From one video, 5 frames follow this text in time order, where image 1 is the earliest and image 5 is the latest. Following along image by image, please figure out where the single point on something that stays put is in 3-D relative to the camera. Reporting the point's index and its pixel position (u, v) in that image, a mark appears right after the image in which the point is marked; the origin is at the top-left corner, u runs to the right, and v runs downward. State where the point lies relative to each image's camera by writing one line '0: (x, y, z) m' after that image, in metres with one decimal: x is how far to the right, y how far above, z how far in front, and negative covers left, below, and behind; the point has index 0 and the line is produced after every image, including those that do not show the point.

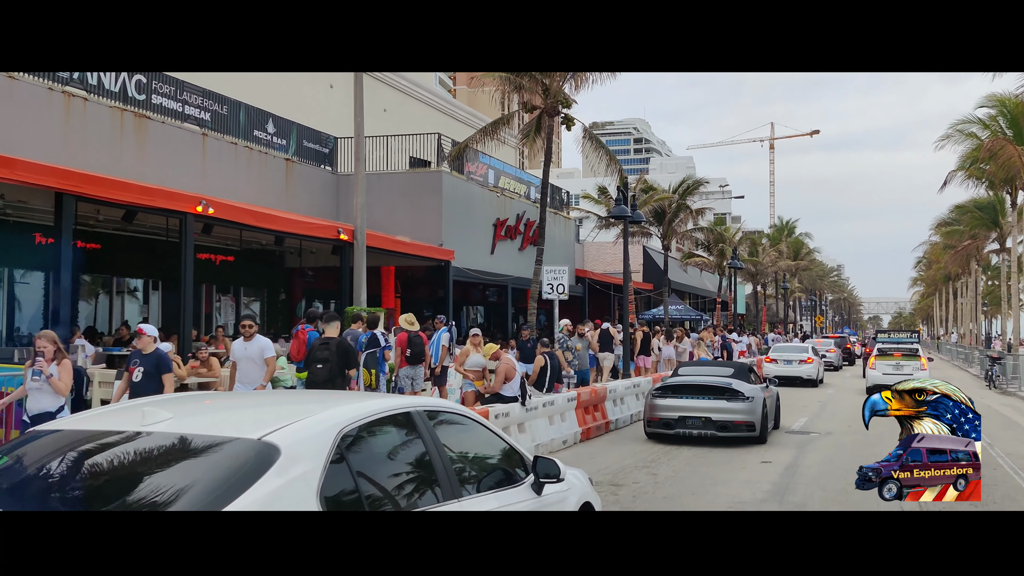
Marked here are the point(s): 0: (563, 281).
0: (+0.8, +0.1, +16.4) m
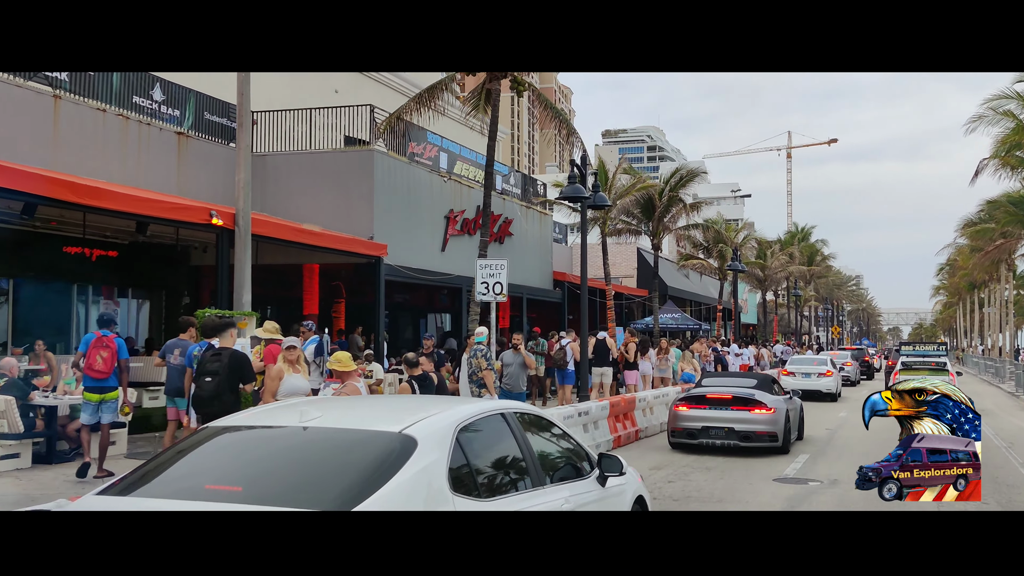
0: (-0.1, +0.1, +13.0) m
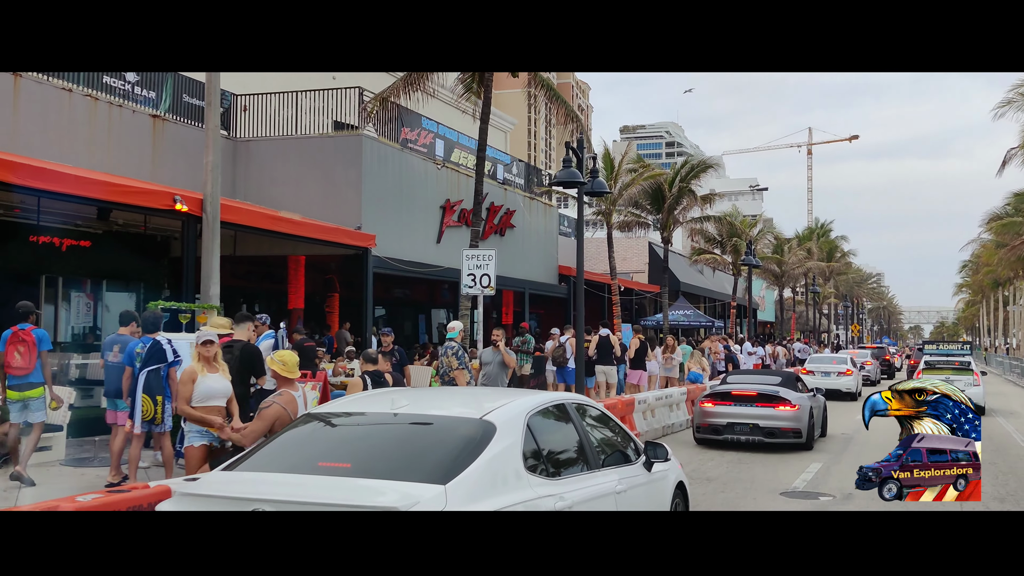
0: (-0.3, +0.2, +12.0) m
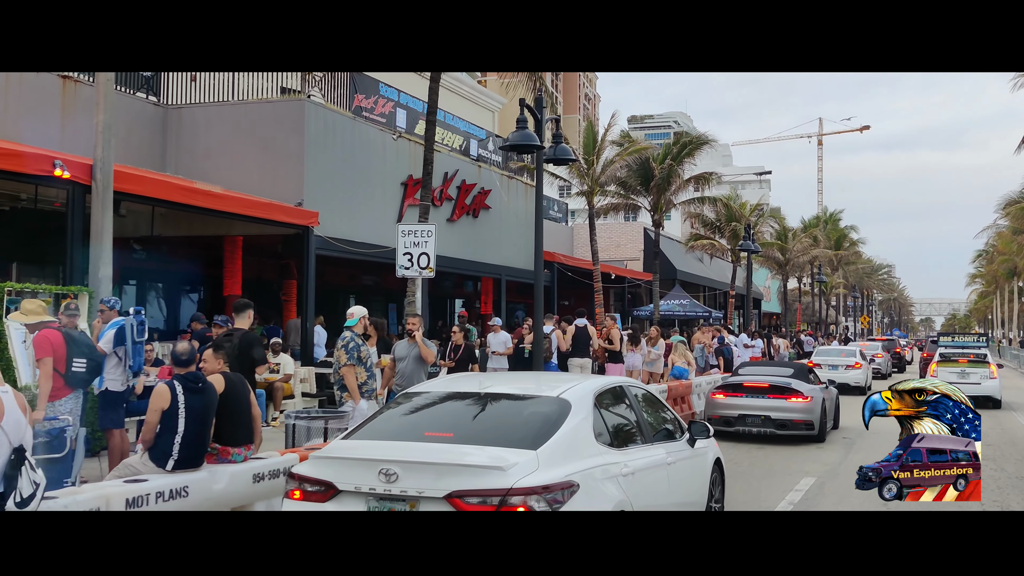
0: (-0.9, +0.4, +10.3) m
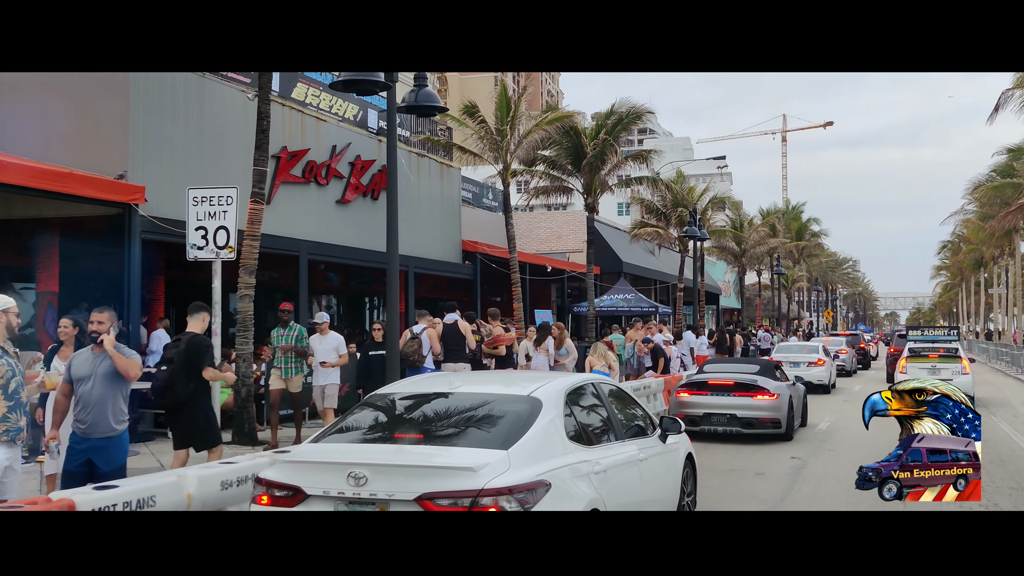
0: (-2.1, +0.5, +7.6) m
